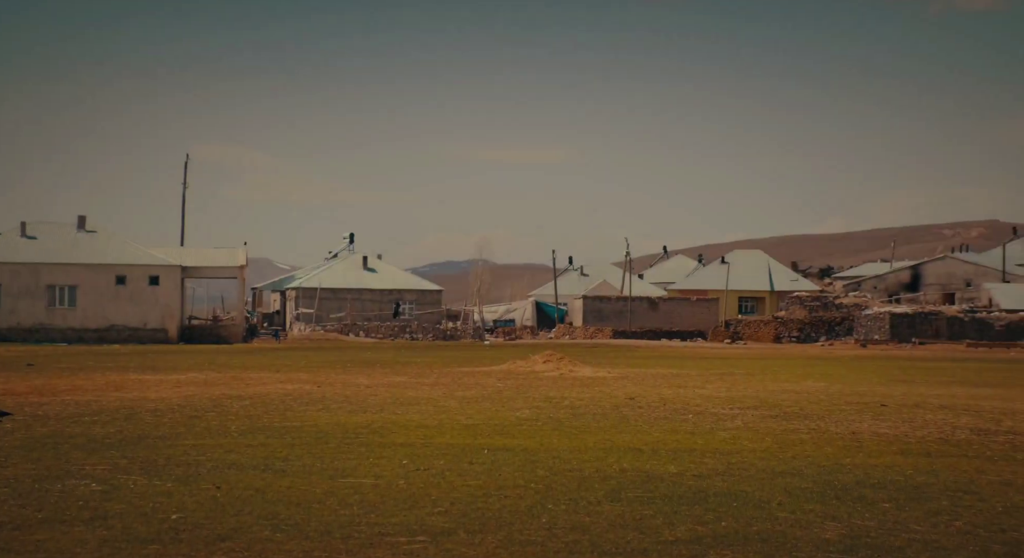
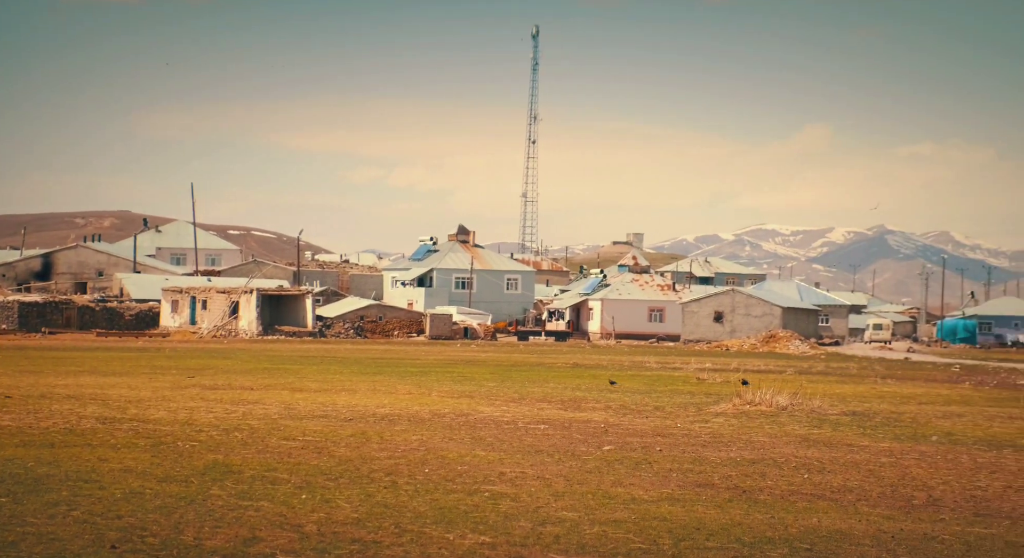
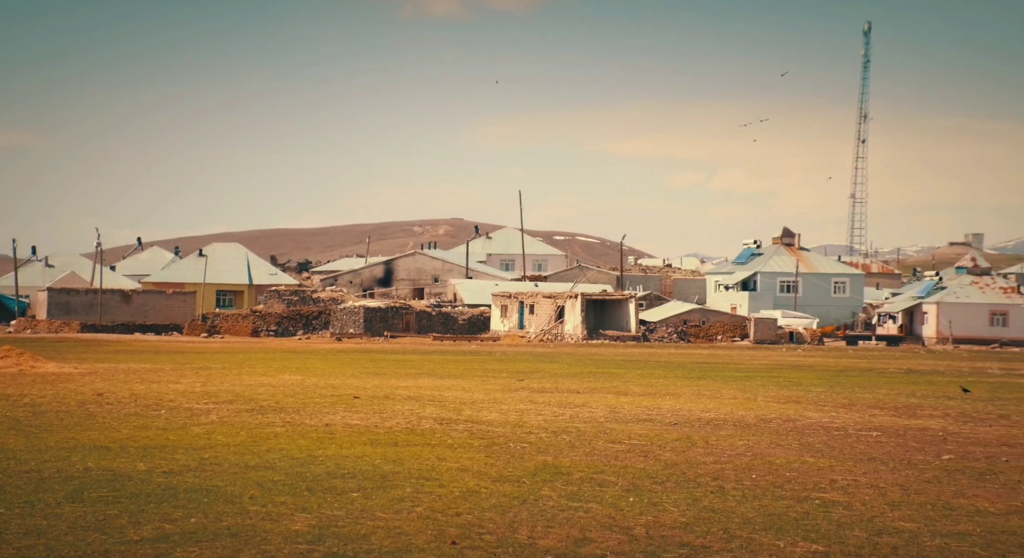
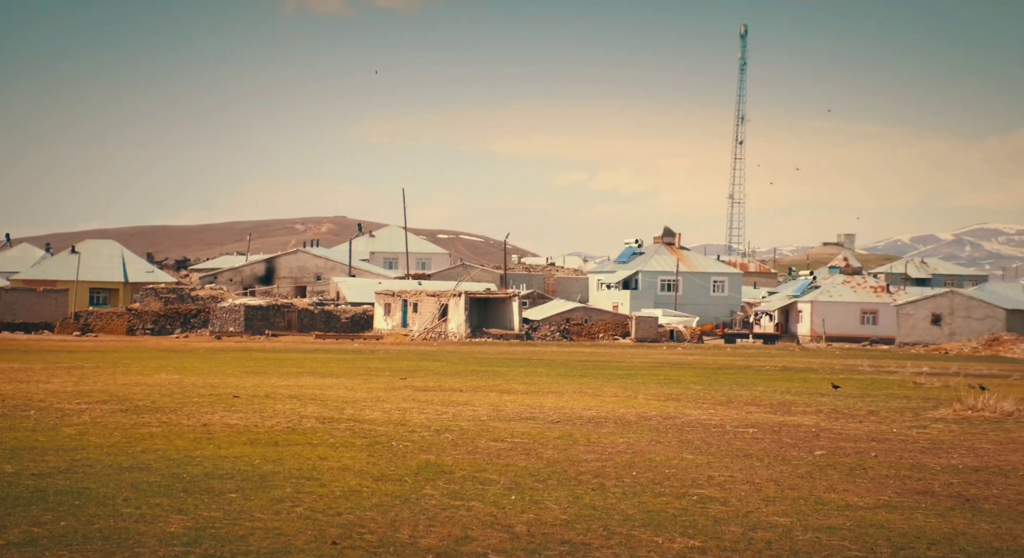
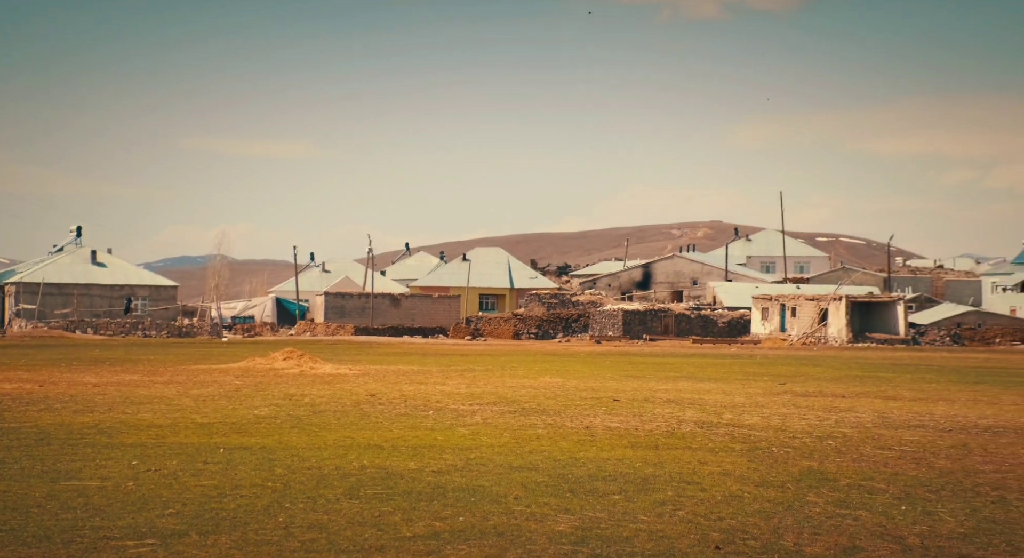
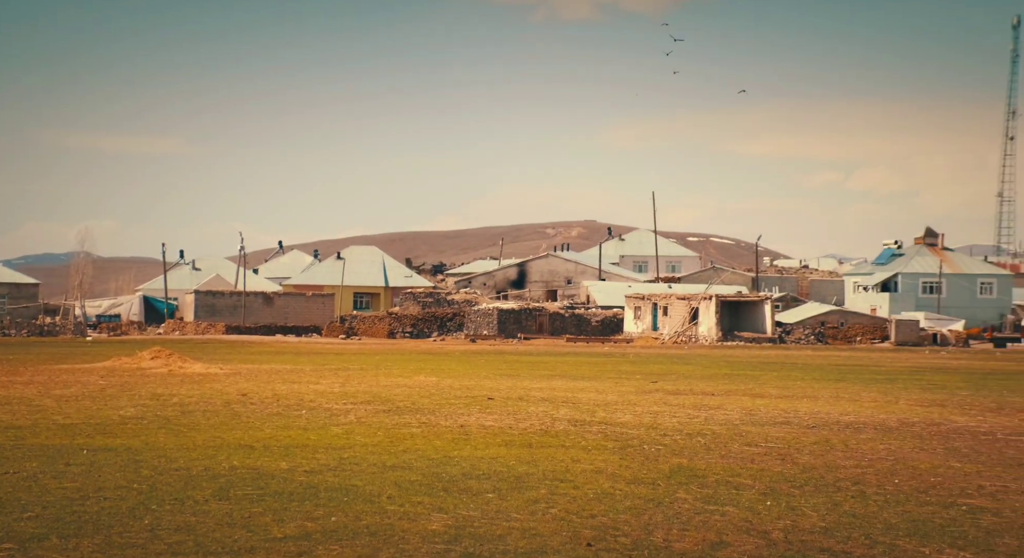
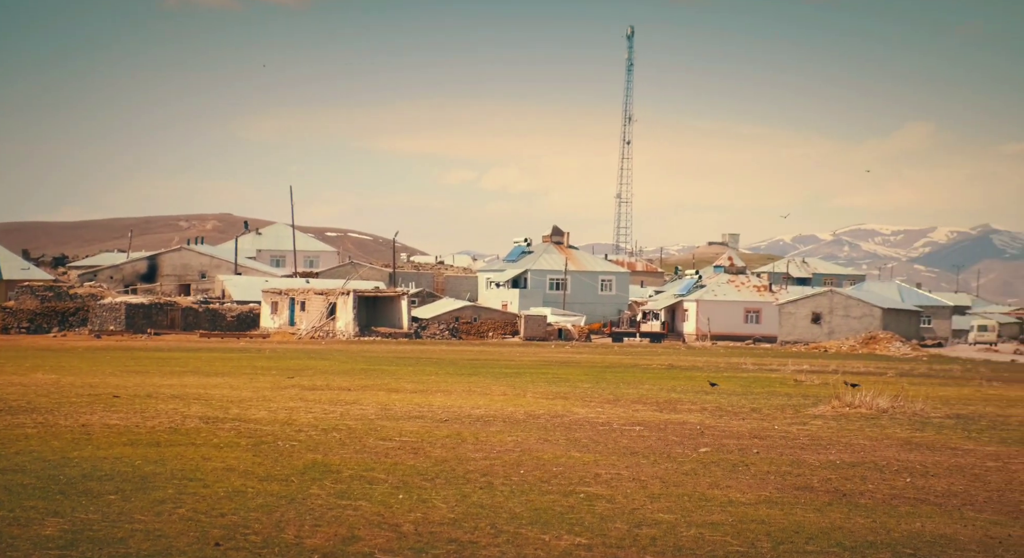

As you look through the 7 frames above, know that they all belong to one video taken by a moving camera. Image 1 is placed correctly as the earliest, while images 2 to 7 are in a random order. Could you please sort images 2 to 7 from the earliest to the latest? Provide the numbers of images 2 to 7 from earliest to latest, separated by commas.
5, 6, 3, 4, 7, 2
